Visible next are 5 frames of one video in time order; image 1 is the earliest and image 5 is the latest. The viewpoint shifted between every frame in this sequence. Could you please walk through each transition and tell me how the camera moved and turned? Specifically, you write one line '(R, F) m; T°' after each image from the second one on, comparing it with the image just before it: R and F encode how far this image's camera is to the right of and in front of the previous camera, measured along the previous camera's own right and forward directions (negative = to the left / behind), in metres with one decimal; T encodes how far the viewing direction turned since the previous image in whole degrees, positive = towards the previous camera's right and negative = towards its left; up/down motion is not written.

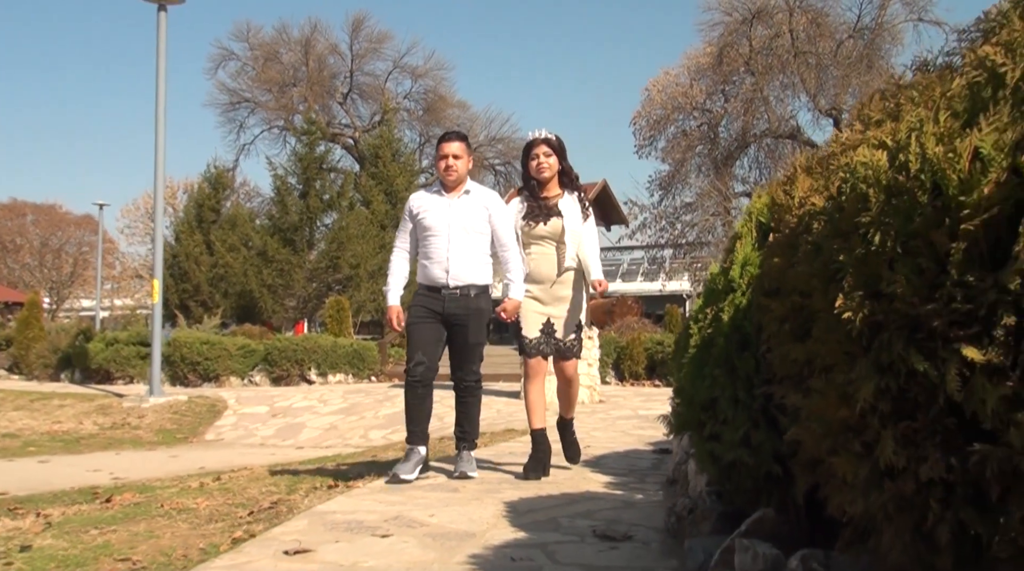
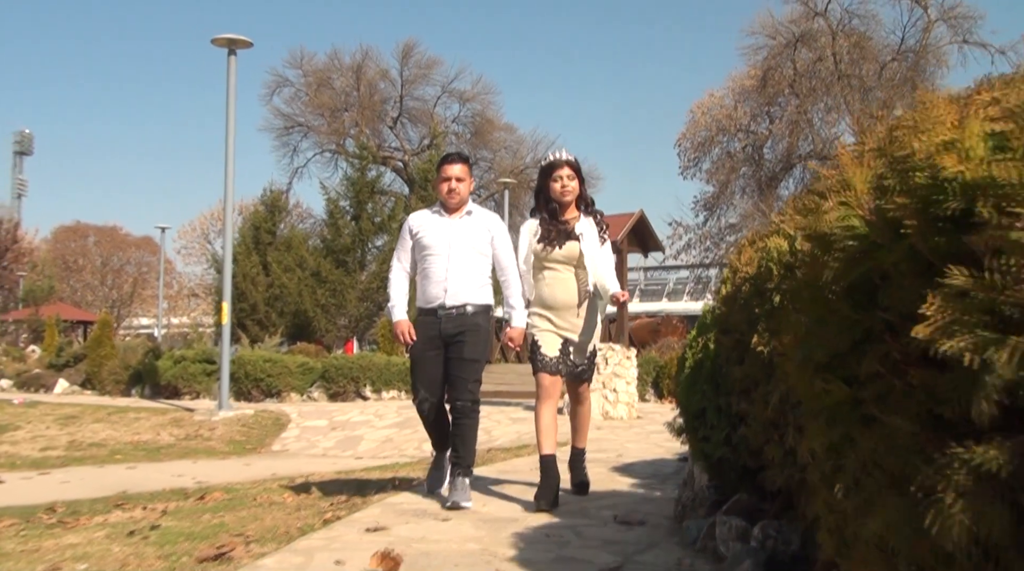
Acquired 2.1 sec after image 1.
(+0.1, -1.0) m; -3°
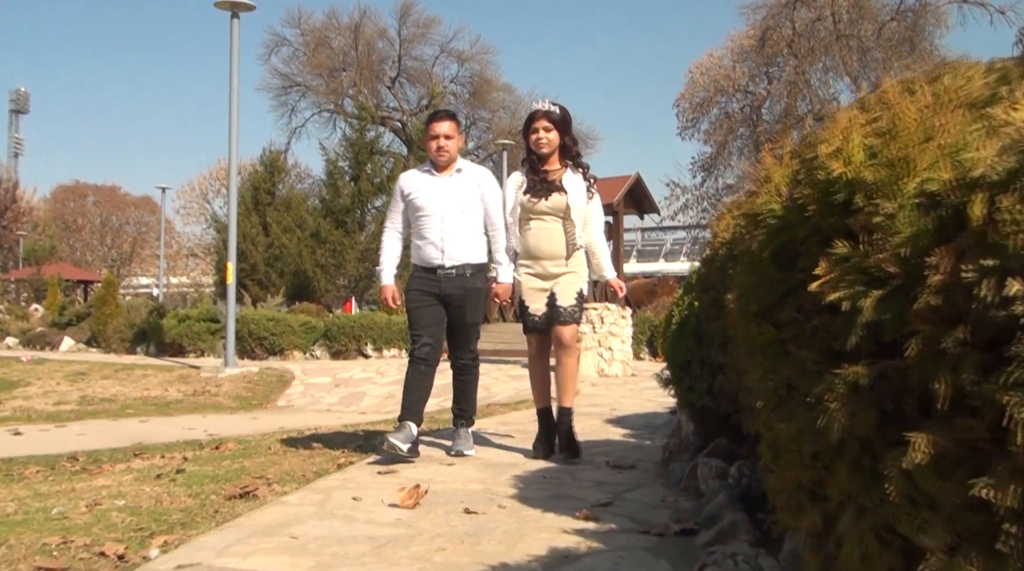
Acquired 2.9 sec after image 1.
(0.0, -0.4) m; 0°
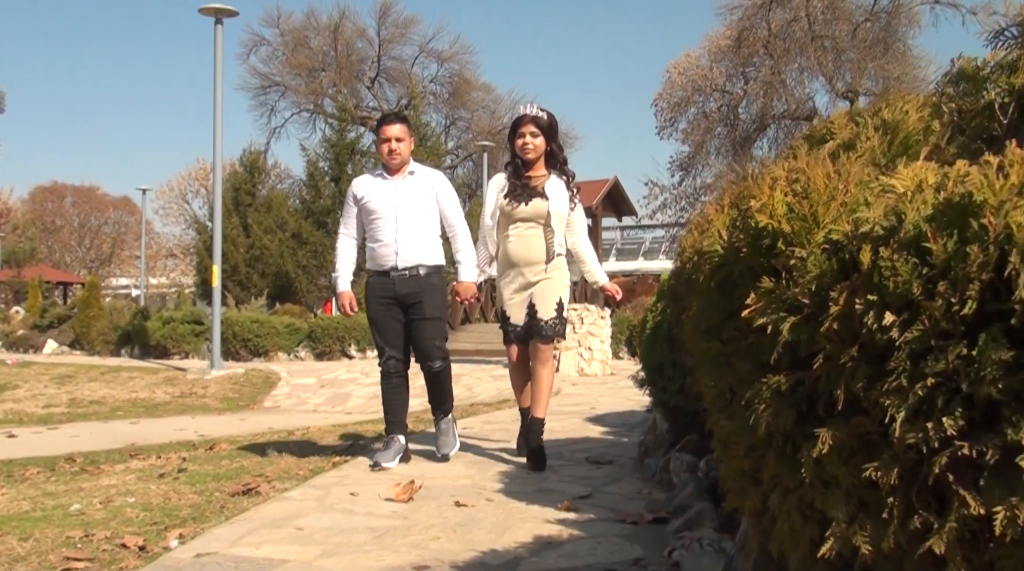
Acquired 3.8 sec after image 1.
(0.0, -0.3) m; +1°
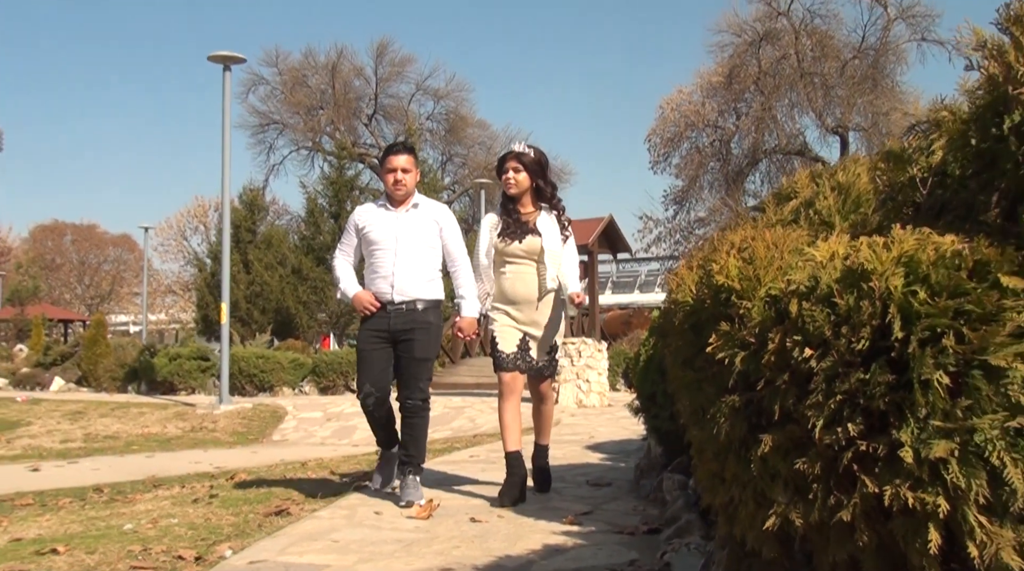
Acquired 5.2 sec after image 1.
(-0.1, -0.6) m; 0°
